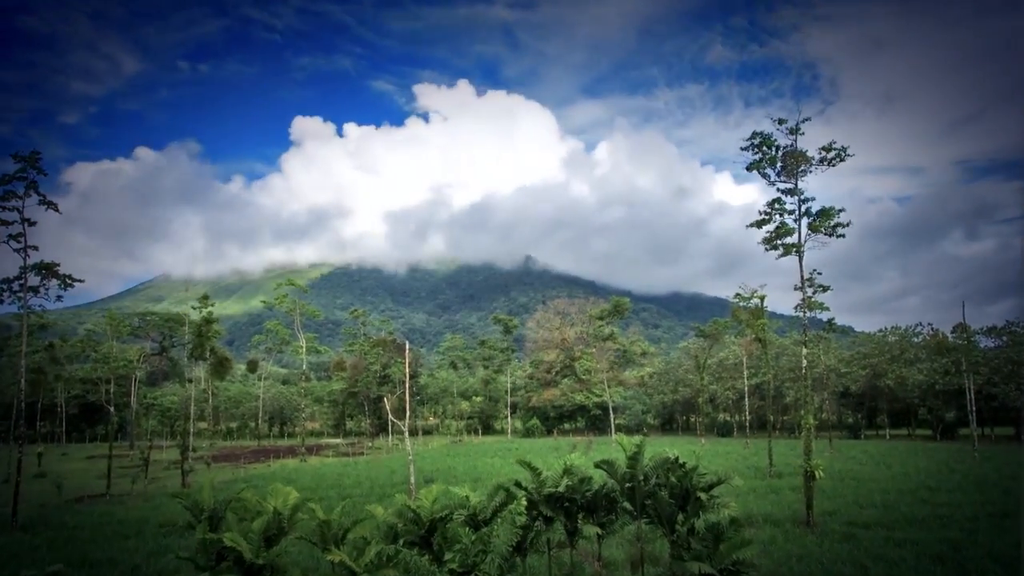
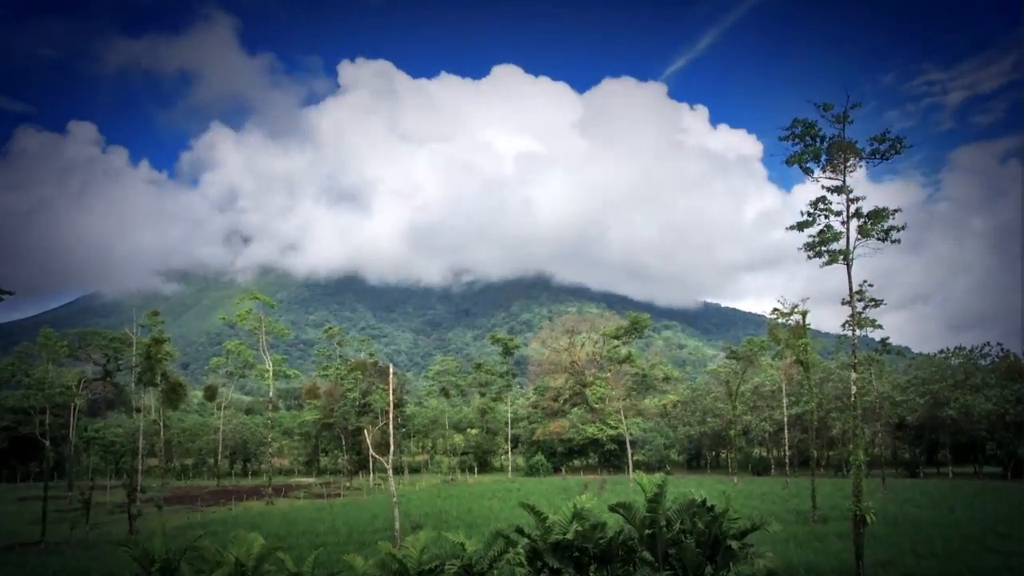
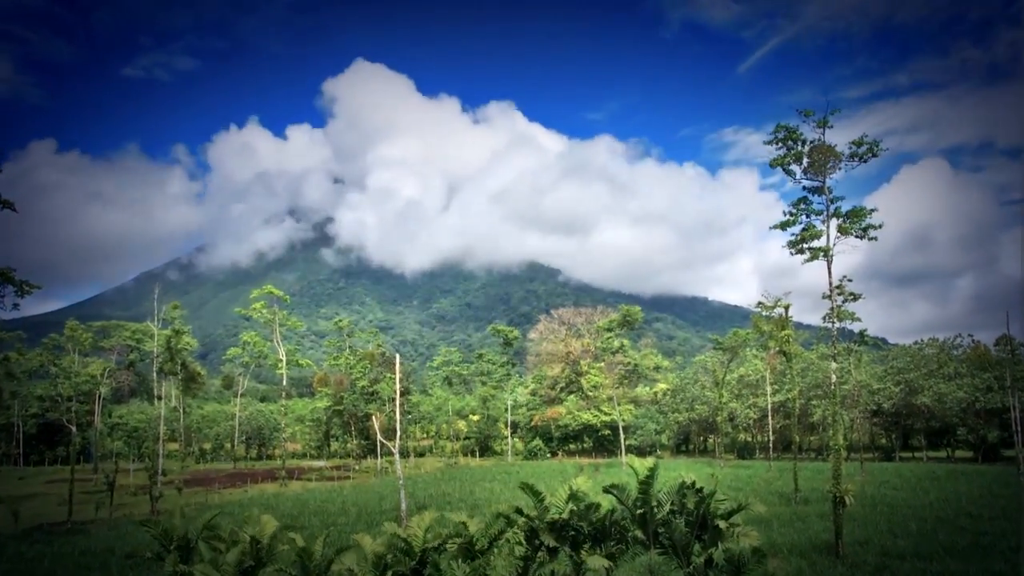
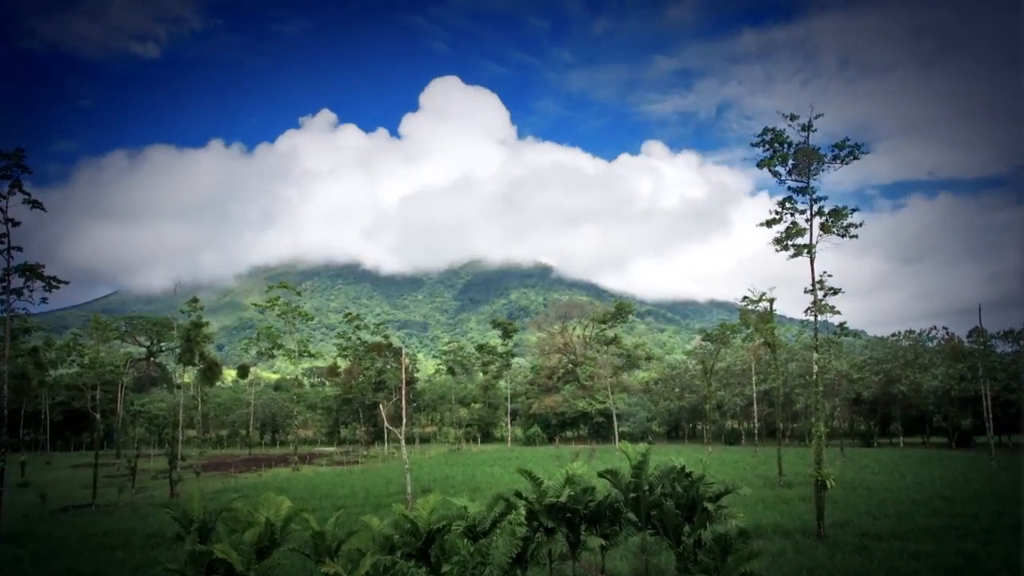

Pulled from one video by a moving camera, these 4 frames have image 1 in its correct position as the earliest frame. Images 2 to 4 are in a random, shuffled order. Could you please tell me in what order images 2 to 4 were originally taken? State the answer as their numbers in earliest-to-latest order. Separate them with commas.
4, 3, 2
